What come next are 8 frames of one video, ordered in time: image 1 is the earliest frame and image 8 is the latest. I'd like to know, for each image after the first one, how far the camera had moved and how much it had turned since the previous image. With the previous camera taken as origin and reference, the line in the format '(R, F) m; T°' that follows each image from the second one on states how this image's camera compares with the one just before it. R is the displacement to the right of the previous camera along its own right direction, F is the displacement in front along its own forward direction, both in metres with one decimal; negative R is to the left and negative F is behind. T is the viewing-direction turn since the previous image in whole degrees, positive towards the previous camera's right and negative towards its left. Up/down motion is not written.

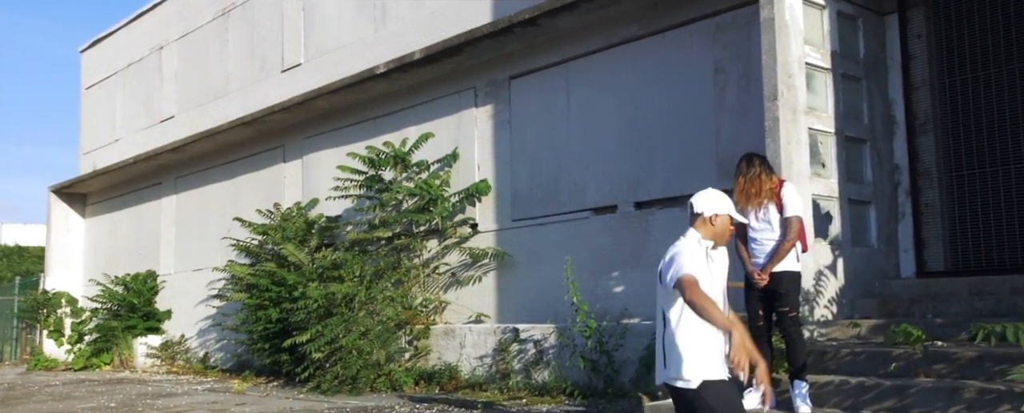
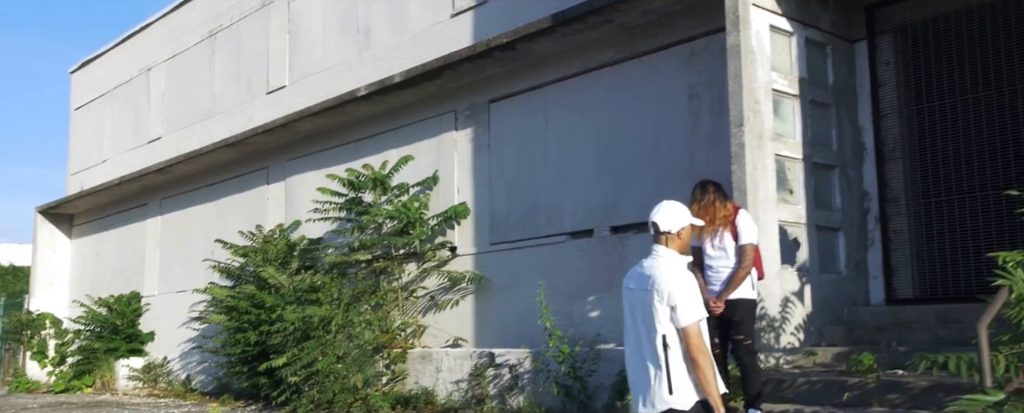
(+0.2, 0.0) m; 0°
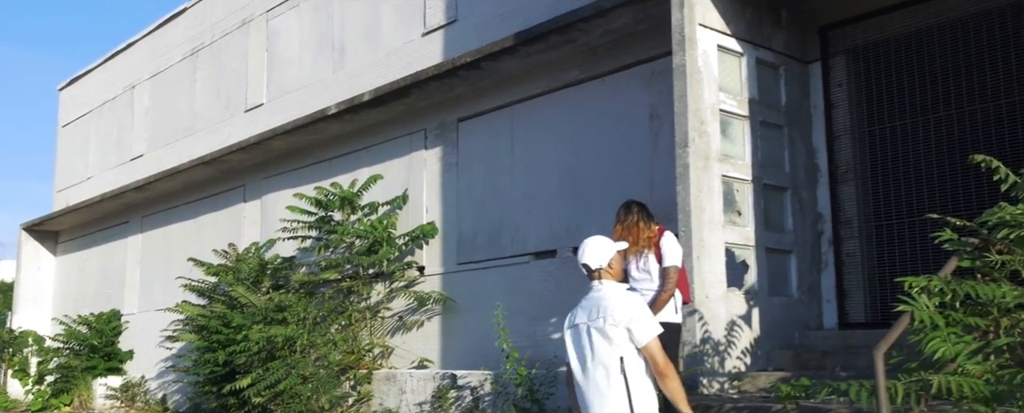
(+0.4, +0.1) m; 0°
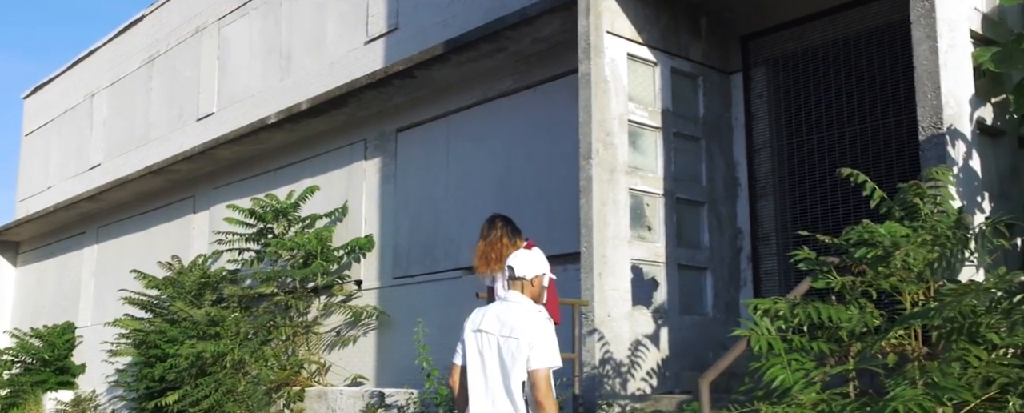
(+0.6, +0.3) m; +1°
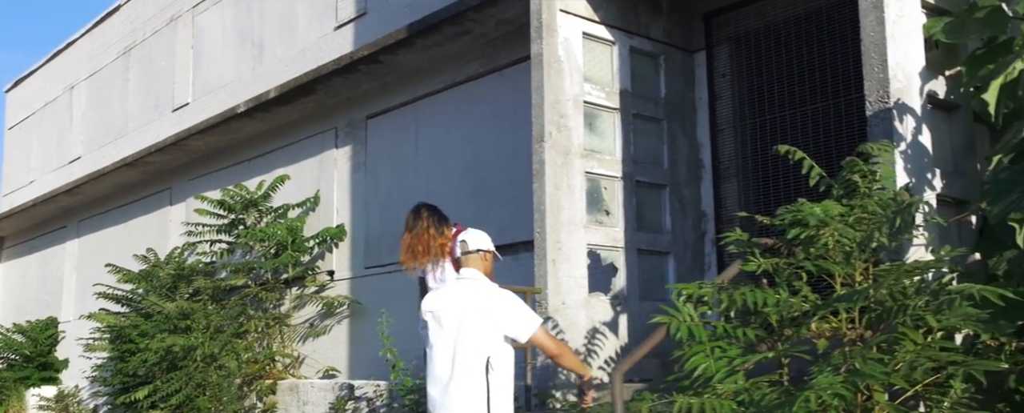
(+0.3, +0.2) m; 0°
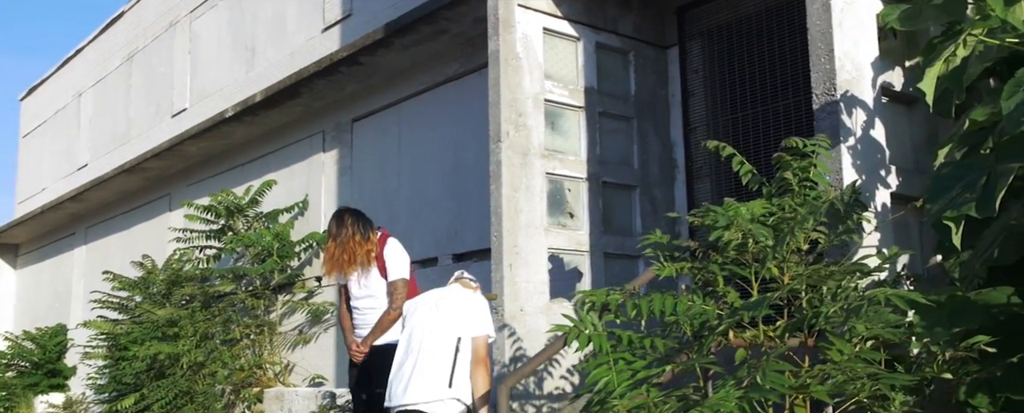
(+0.4, +0.2) m; -2°
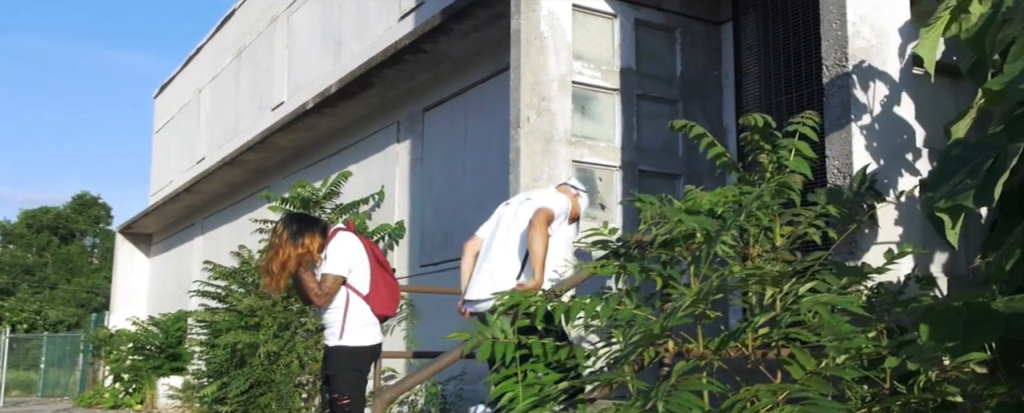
(+0.6, +0.4) m; -8°
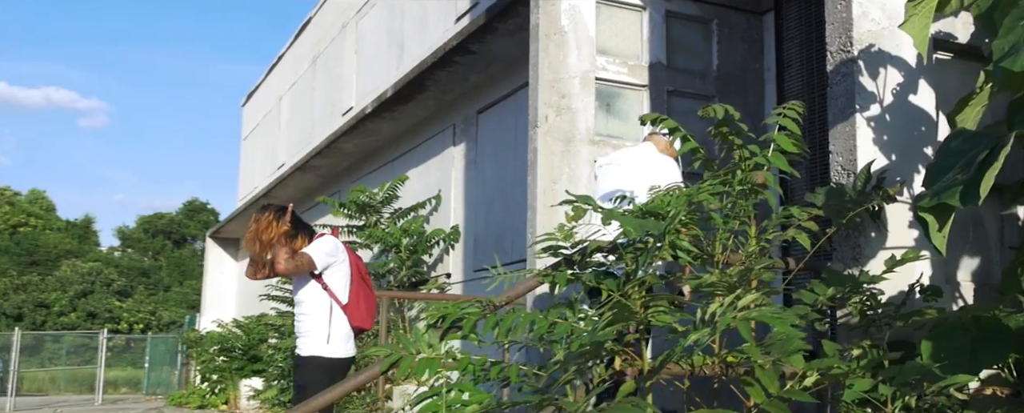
(+0.4, +0.3) m; -6°
